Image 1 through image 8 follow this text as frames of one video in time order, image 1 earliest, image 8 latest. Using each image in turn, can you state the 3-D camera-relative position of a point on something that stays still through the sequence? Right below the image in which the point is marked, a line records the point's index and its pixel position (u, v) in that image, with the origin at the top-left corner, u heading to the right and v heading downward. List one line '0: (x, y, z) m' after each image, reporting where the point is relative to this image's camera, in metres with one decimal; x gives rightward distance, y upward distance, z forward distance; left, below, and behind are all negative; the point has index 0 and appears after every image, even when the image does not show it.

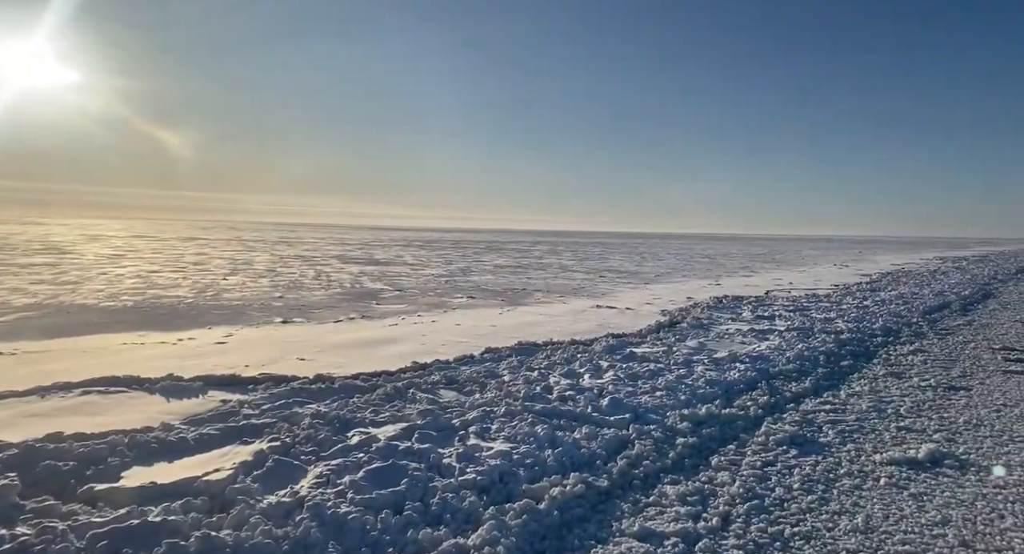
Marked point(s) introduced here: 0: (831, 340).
0: (+5.2, -1.0, +9.8) m
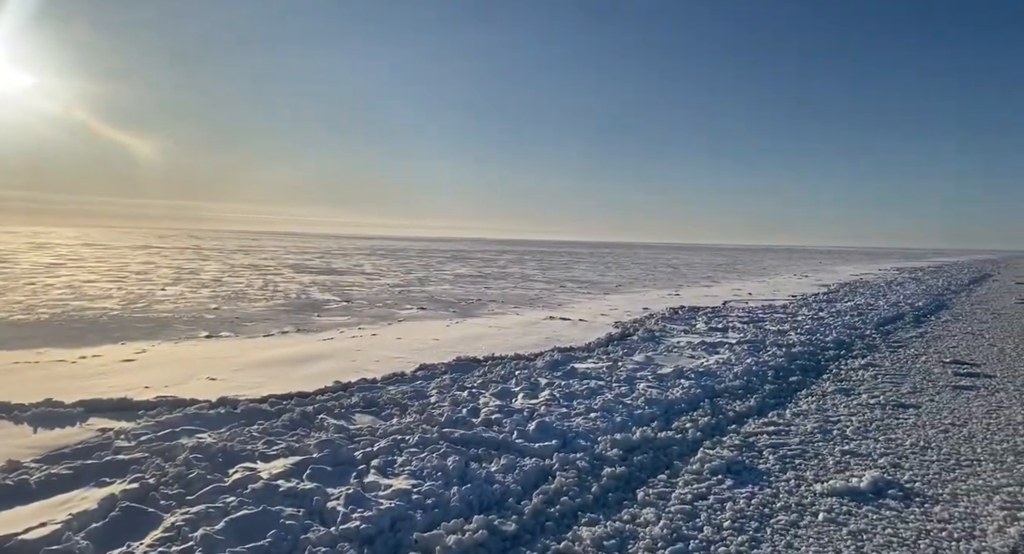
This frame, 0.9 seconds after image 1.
0: (+4.3, -1.2, +9.5) m
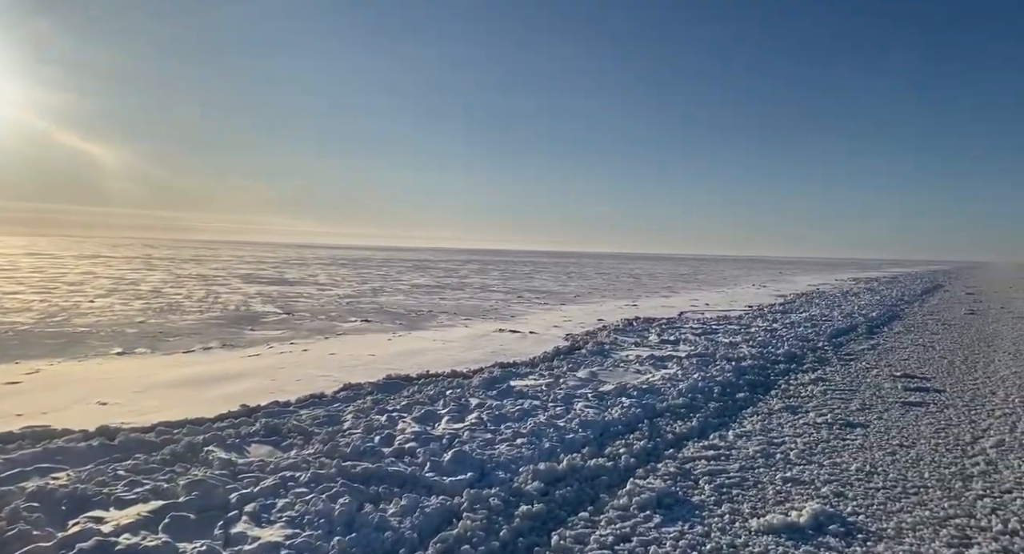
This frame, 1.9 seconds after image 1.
0: (+3.3, -1.4, +9.2) m
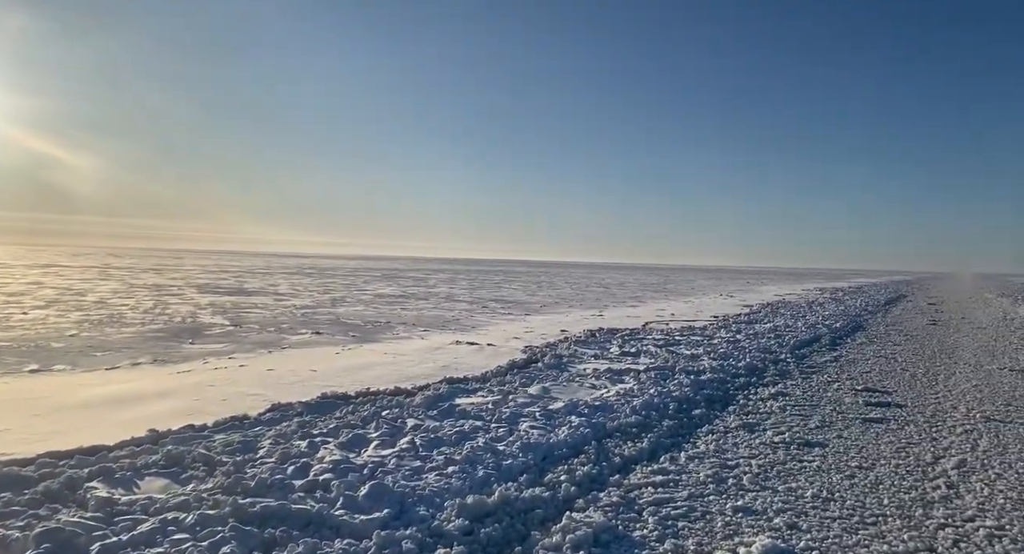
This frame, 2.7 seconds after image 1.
0: (+2.6, -1.6, +8.8) m
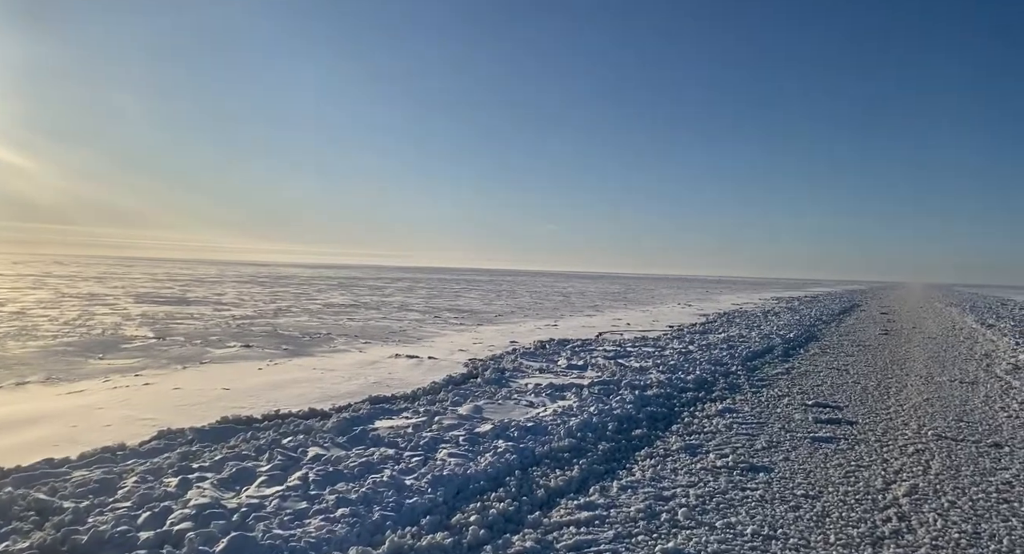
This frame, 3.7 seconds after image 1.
0: (+1.7, -1.7, +8.3) m
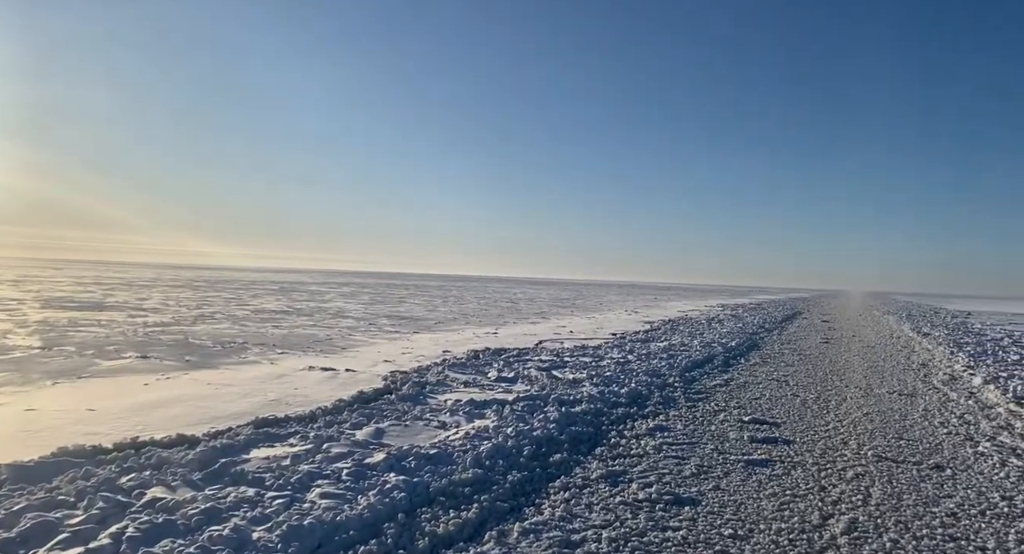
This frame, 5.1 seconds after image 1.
0: (+0.6, -1.8, +7.5) m
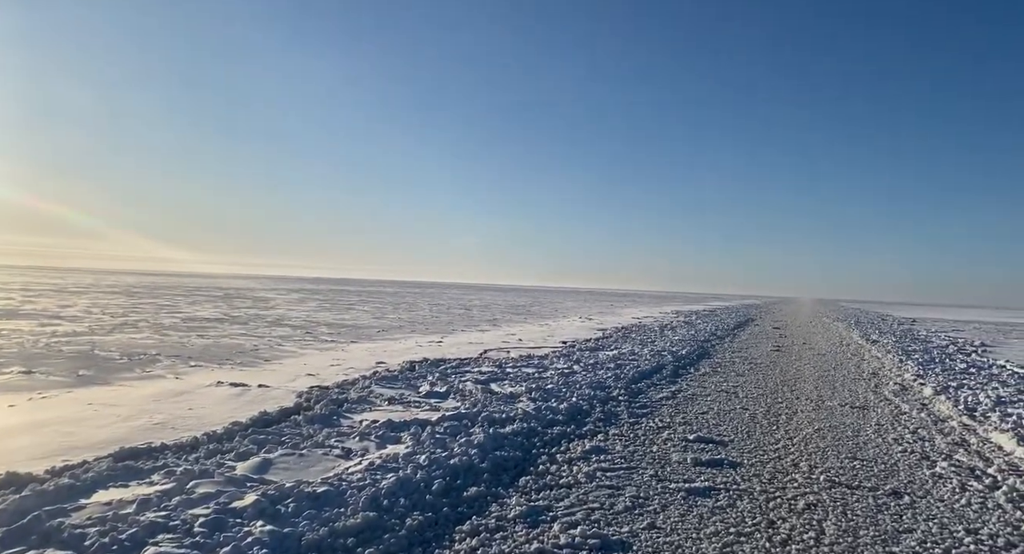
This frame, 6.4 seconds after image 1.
0: (-0.4, -1.8, +6.7) m
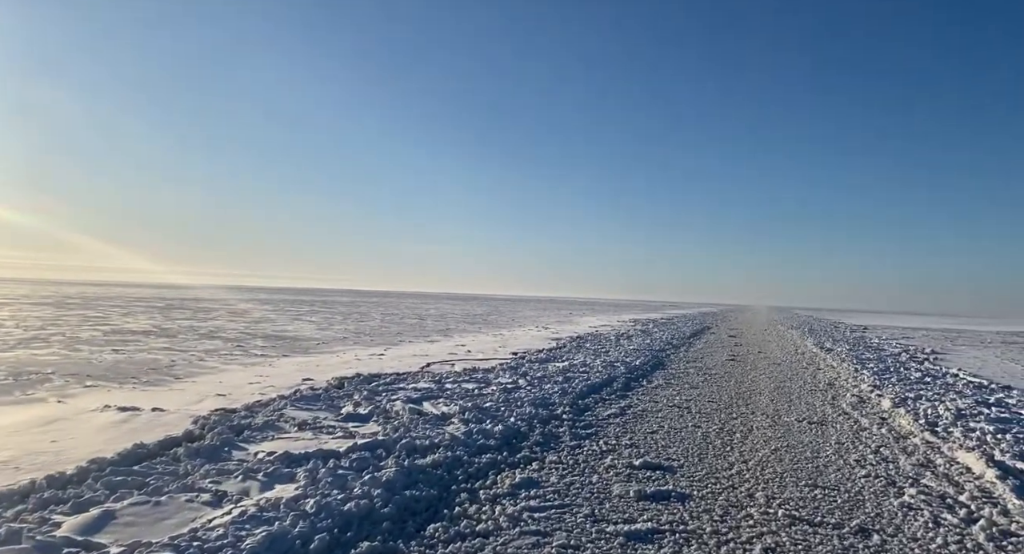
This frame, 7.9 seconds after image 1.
0: (-1.2, -1.9, +5.7) m
